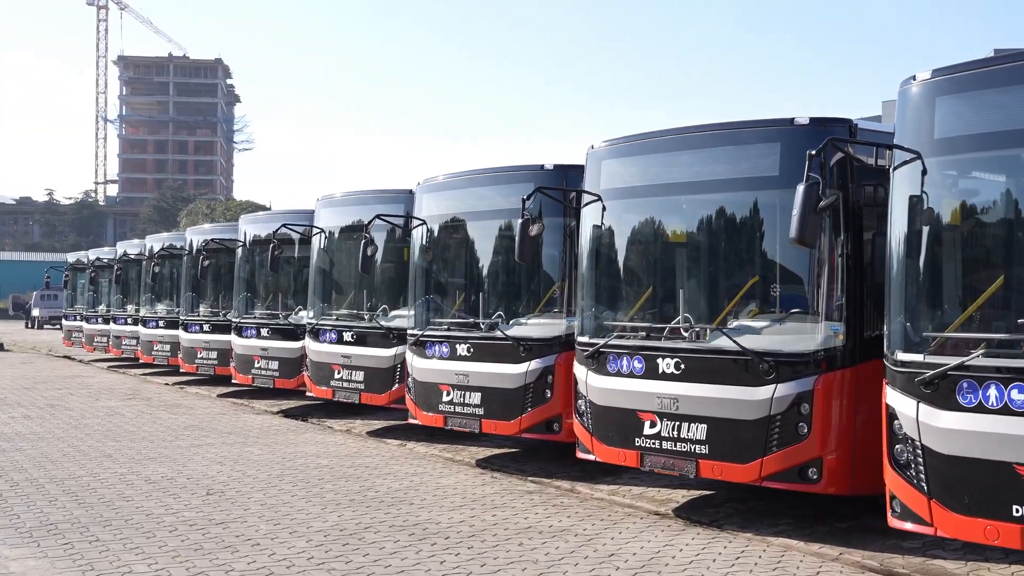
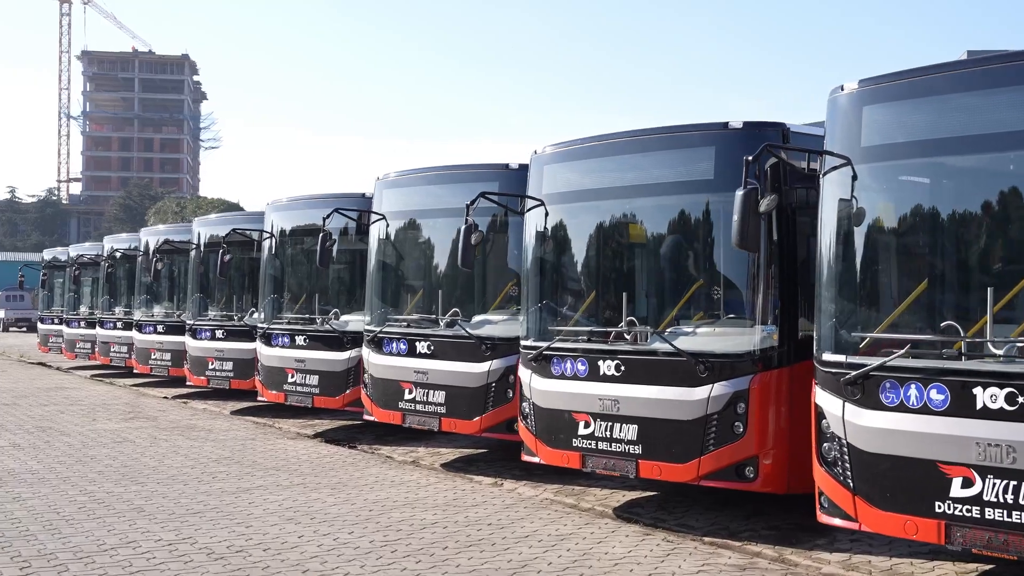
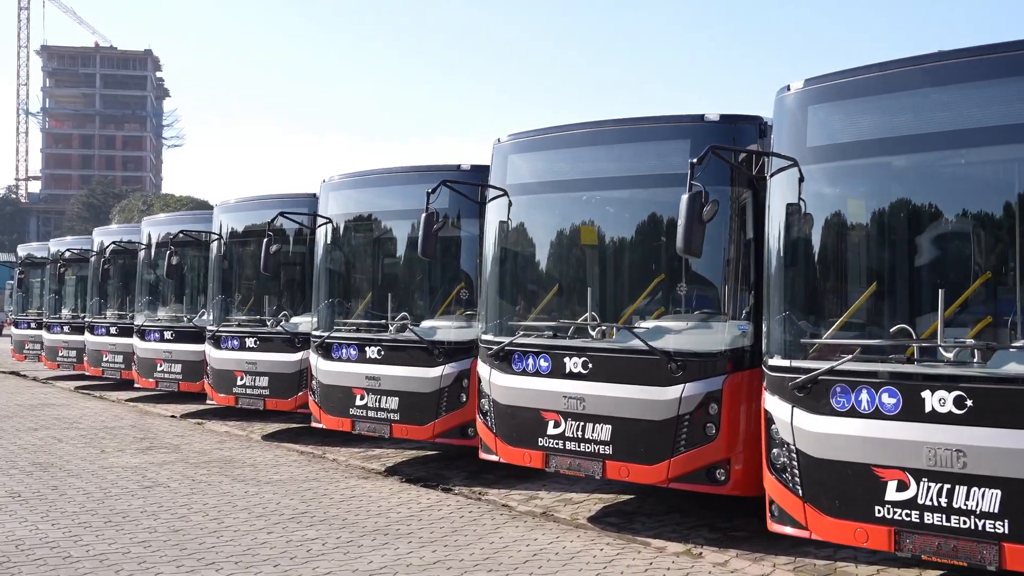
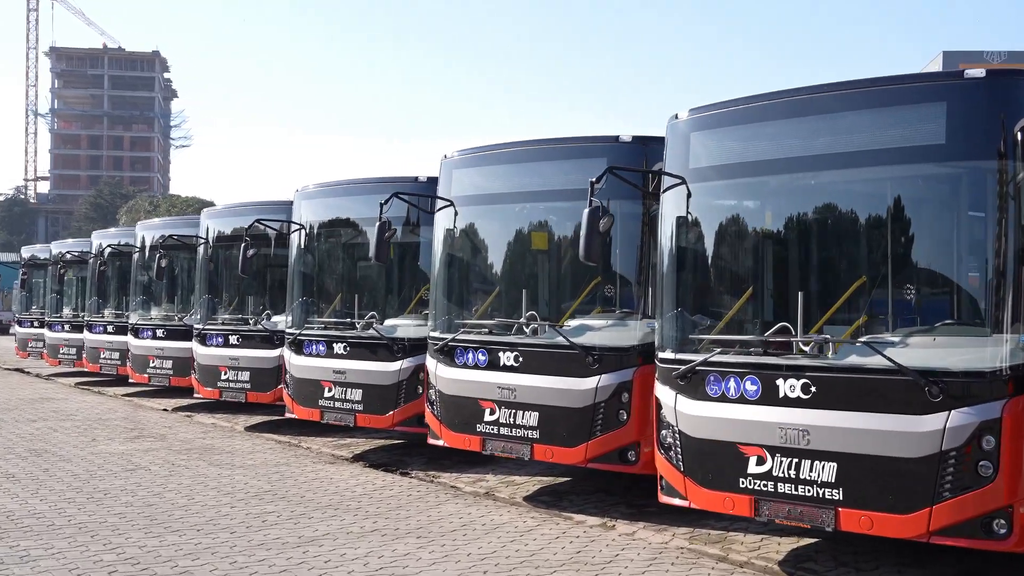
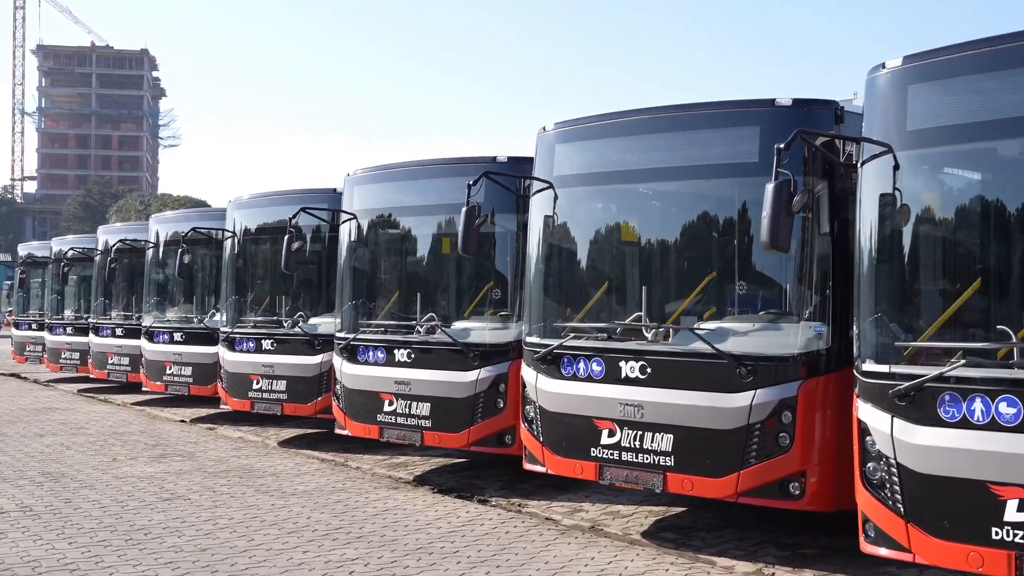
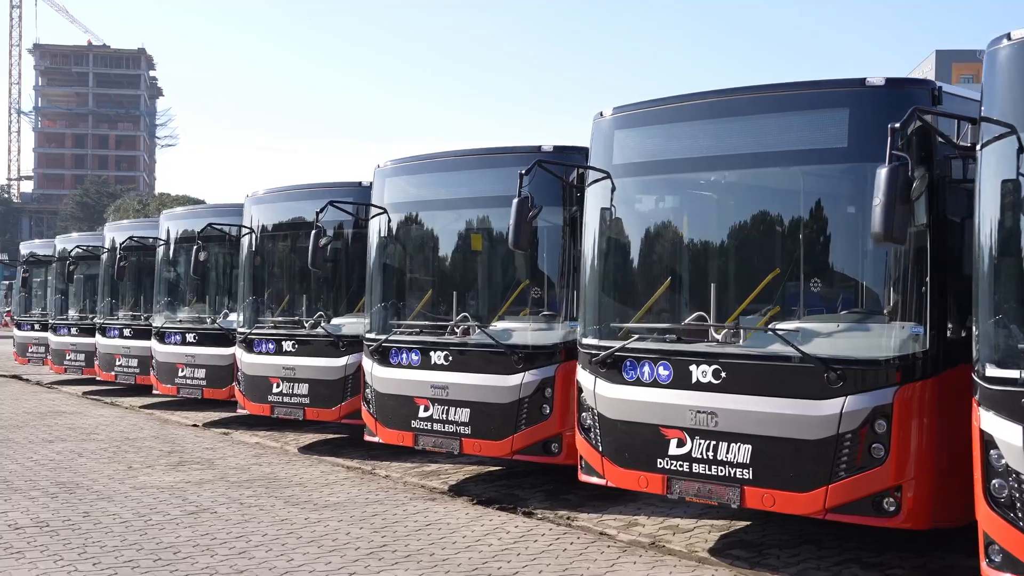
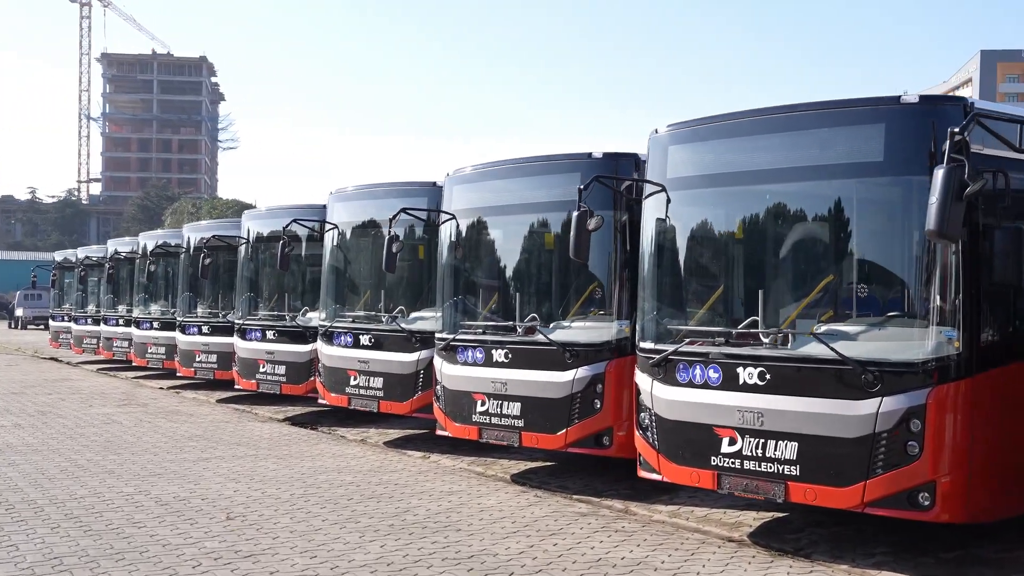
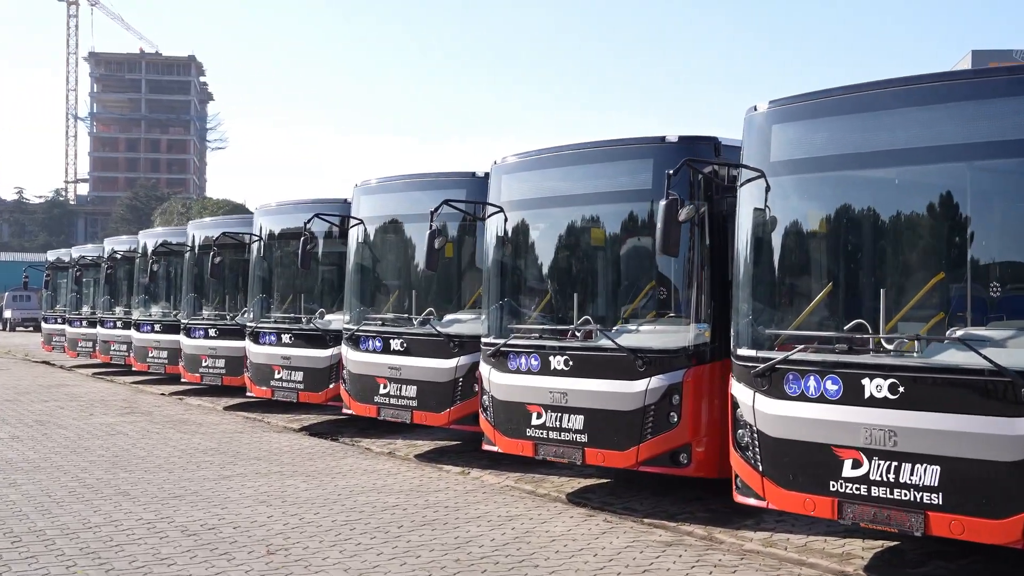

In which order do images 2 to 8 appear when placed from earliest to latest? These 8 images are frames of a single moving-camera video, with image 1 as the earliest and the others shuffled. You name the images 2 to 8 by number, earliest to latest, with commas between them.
7, 8, 2, 4, 3, 5, 6
